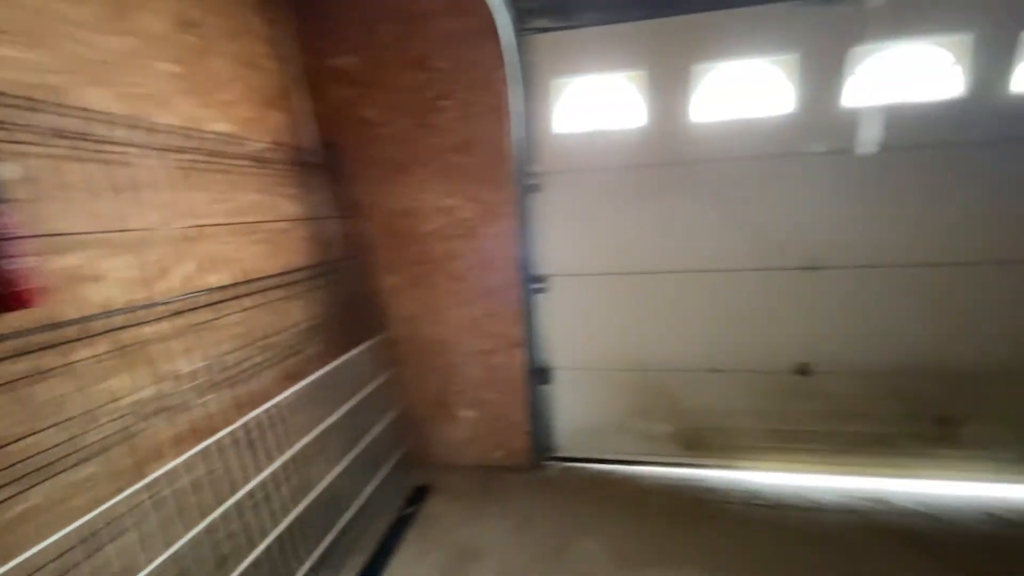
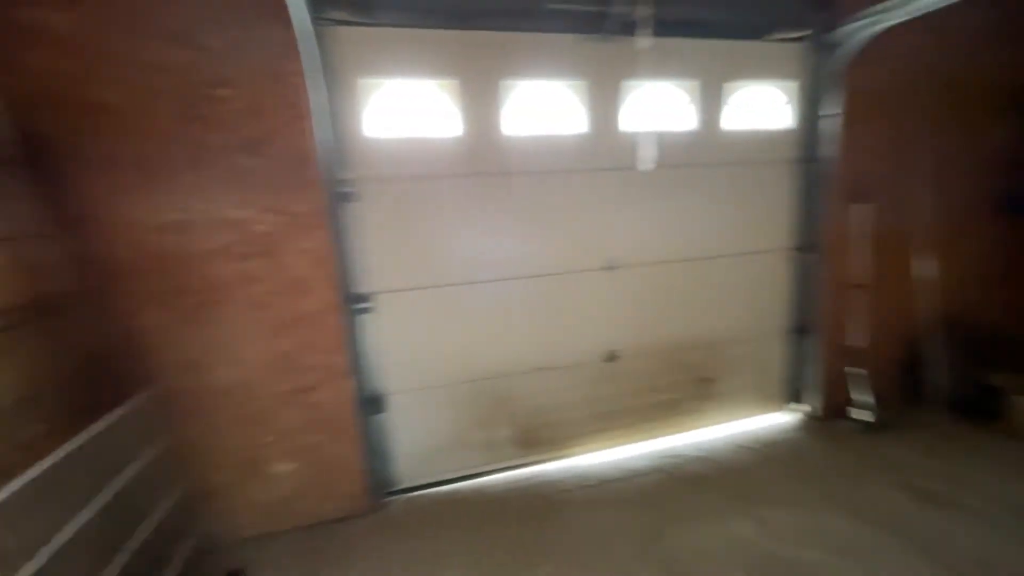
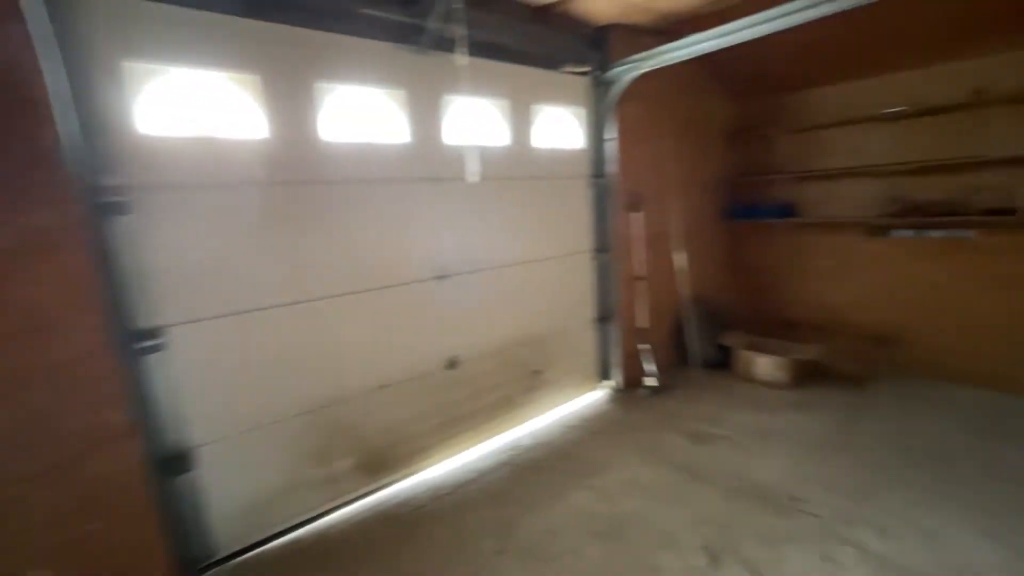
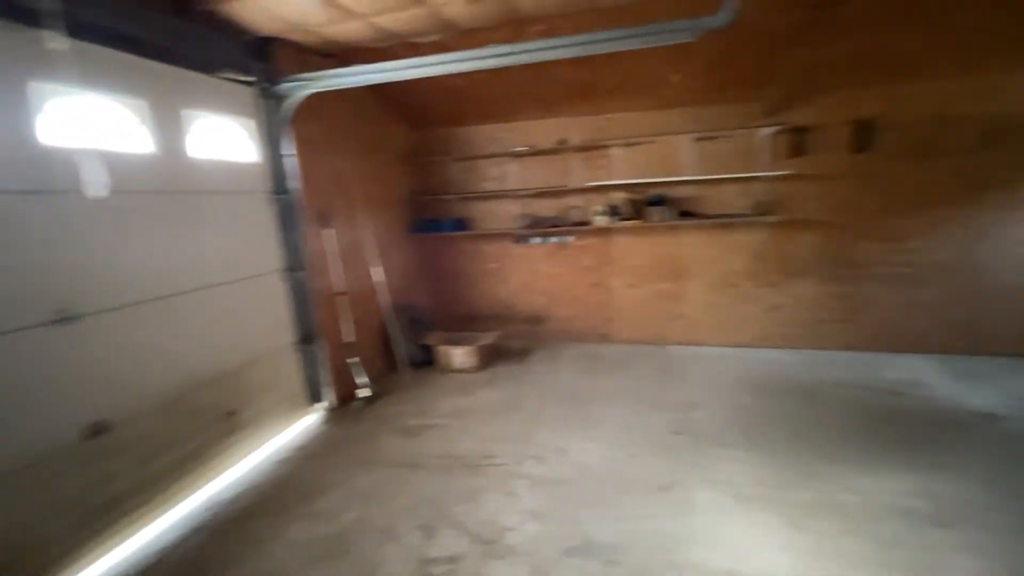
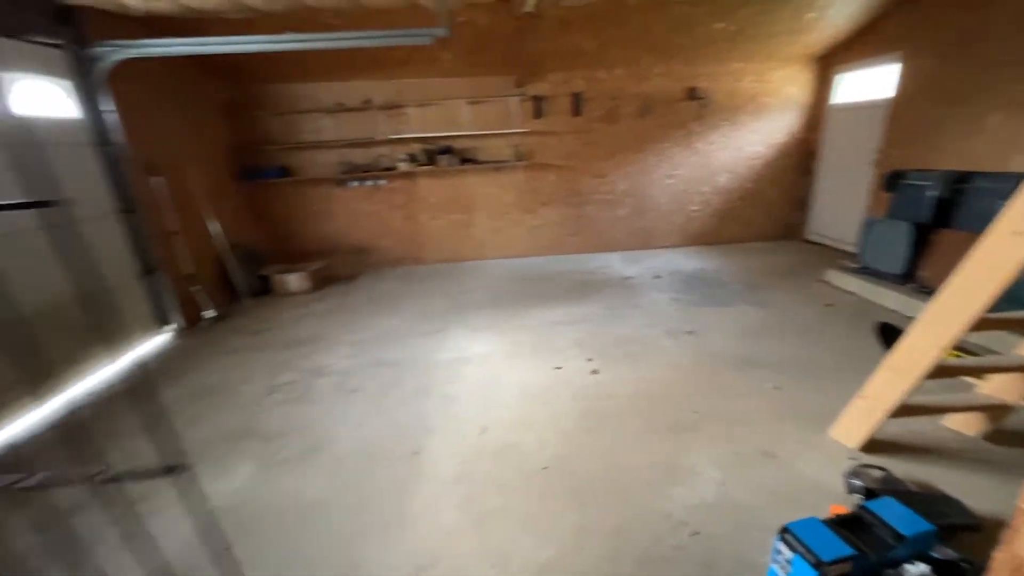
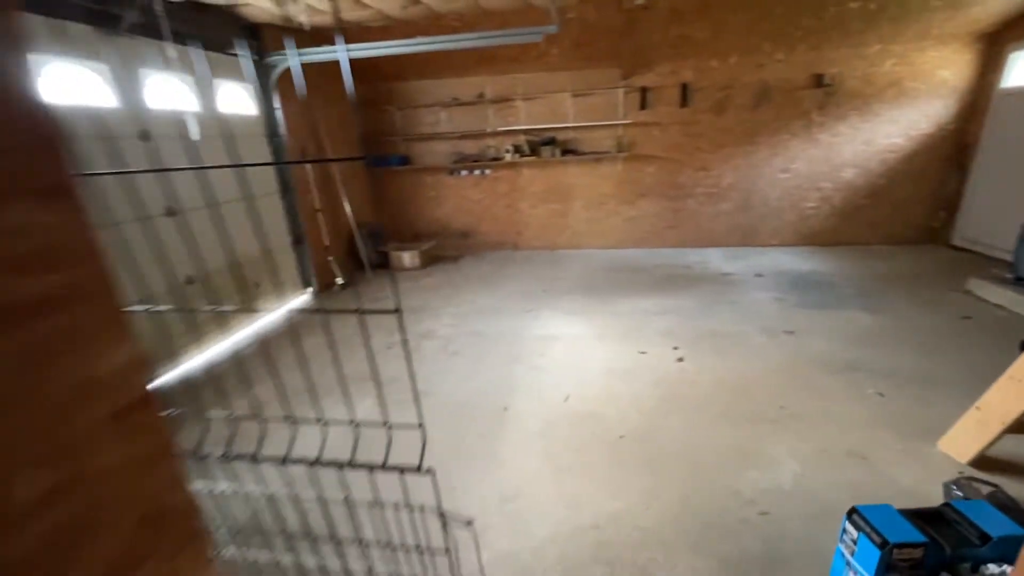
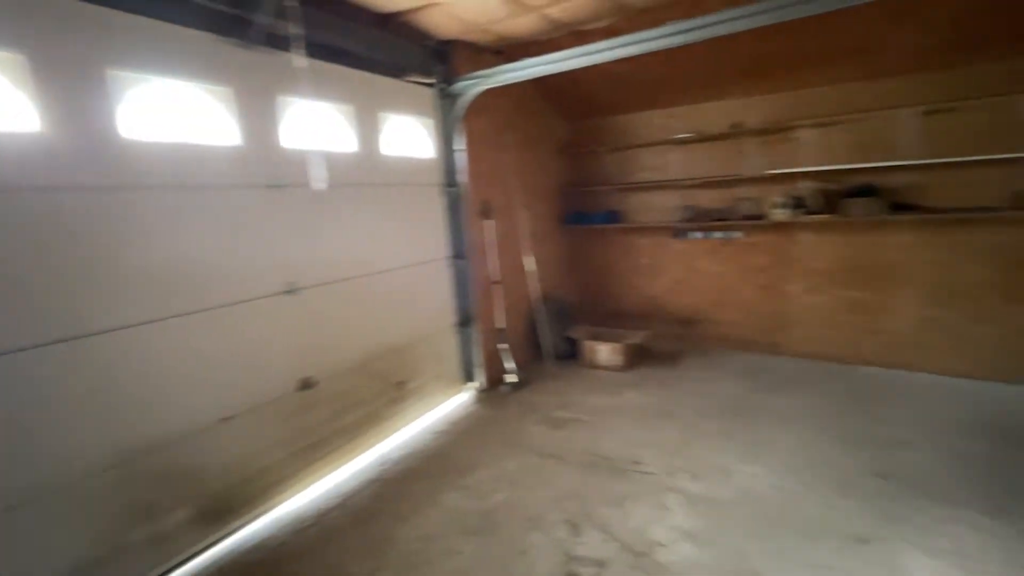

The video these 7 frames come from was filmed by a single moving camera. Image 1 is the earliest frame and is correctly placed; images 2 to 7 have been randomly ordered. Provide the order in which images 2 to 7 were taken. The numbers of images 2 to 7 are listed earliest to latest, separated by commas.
2, 3, 7, 4, 5, 6
